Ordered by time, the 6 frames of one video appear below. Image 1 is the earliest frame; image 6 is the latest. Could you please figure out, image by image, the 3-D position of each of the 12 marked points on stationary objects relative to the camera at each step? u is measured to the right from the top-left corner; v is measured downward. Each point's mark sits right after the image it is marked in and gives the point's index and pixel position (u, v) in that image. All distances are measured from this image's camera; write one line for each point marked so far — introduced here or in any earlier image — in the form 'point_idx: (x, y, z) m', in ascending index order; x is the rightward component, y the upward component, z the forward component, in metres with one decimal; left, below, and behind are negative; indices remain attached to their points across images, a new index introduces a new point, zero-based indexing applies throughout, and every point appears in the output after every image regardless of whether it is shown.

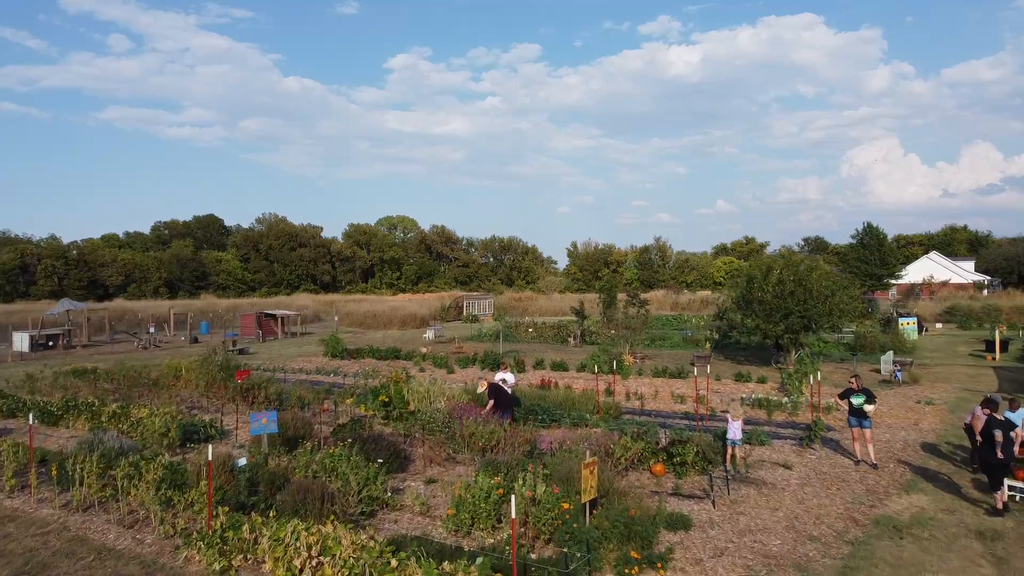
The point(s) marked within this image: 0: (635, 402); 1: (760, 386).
0: (+1.8, -1.7, +12.6) m
1: (+4.1, -1.6, +14.3) m
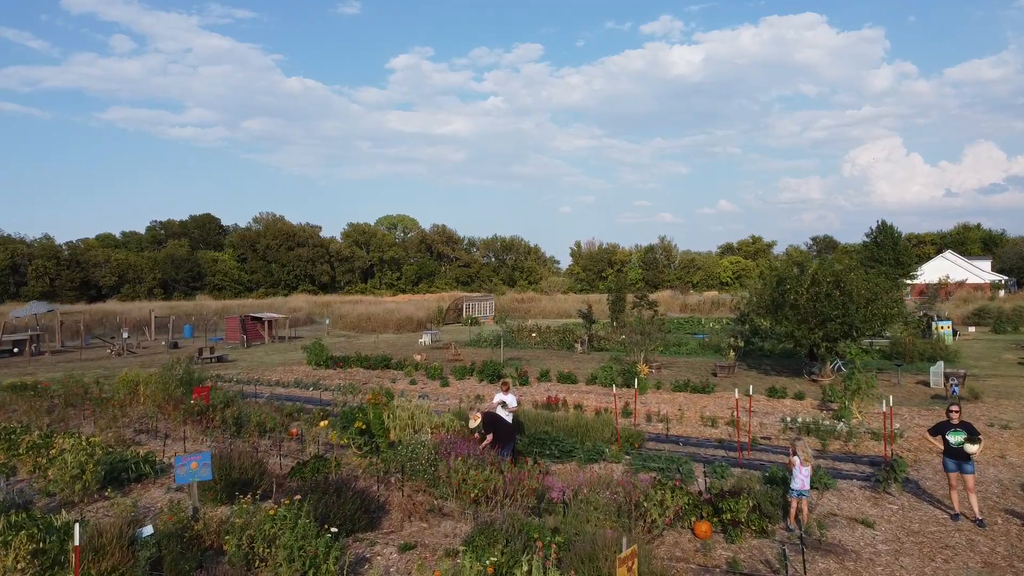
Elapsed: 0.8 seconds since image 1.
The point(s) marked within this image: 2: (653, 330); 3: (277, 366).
0: (+1.8, -1.7, +10.8) m
1: (+4.1, -1.7, +12.4) m
2: (+3.0, -0.9, +18.6) m
3: (-5.2, -1.7, +19.1) m
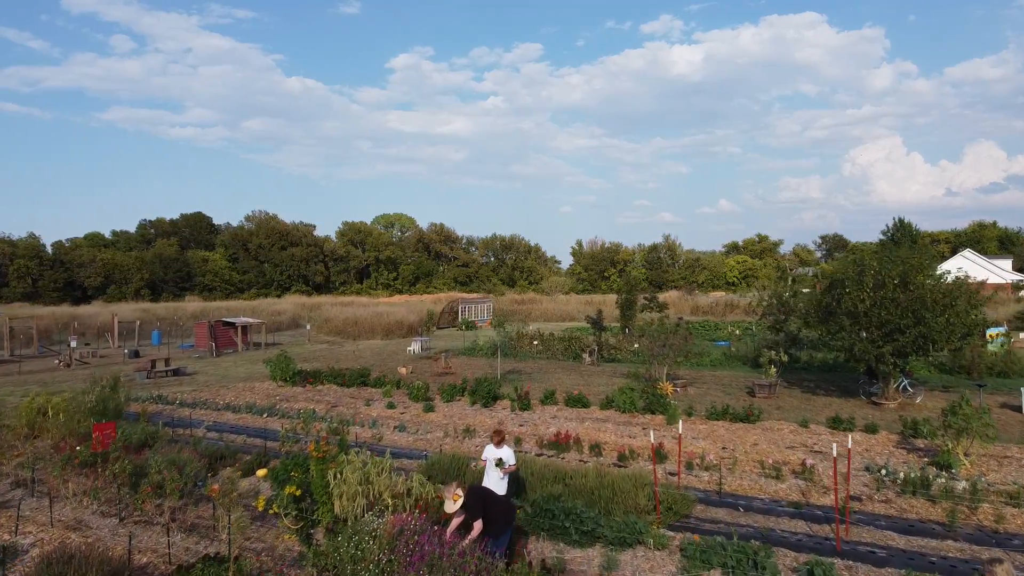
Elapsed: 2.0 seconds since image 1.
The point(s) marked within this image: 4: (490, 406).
0: (+1.8, -1.8, +8.1) m
1: (+4.1, -1.7, +9.7) m
2: (+3.0, -0.9, +15.9) m
3: (-5.2, -1.8, +16.4) m
4: (-0.3, -1.8, +12.9) m
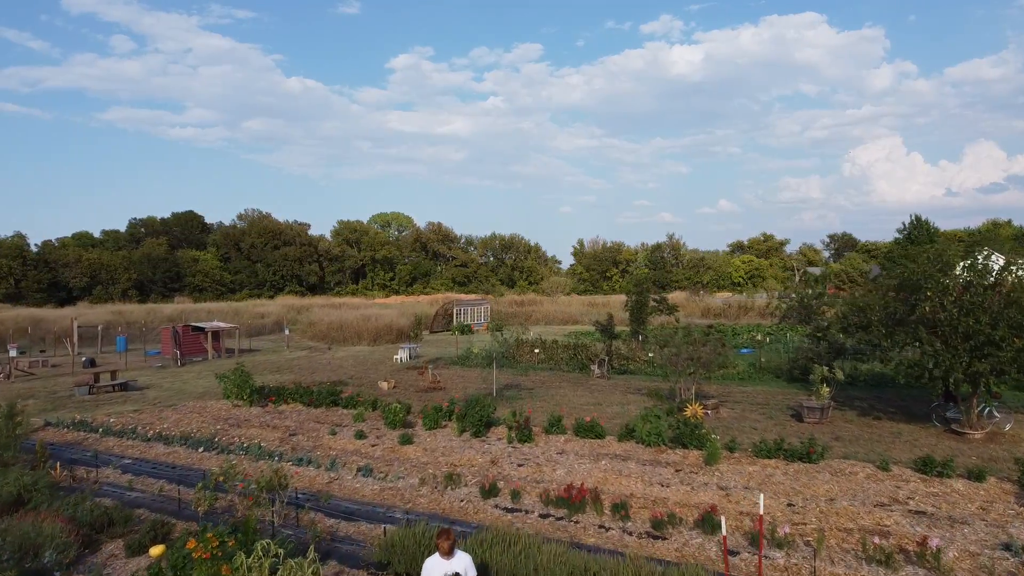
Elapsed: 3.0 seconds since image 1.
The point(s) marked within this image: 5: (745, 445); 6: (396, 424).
0: (+1.8, -1.8, +5.7) m
1: (+4.1, -1.7, +7.3) m
2: (+3.0, -0.9, +13.5) m
3: (-5.2, -1.8, +14.0) m
4: (-0.4, -1.8, +10.5) m
5: (+2.5, -1.7, +9.5) m
6: (-1.5, -1.7, +10.9) m
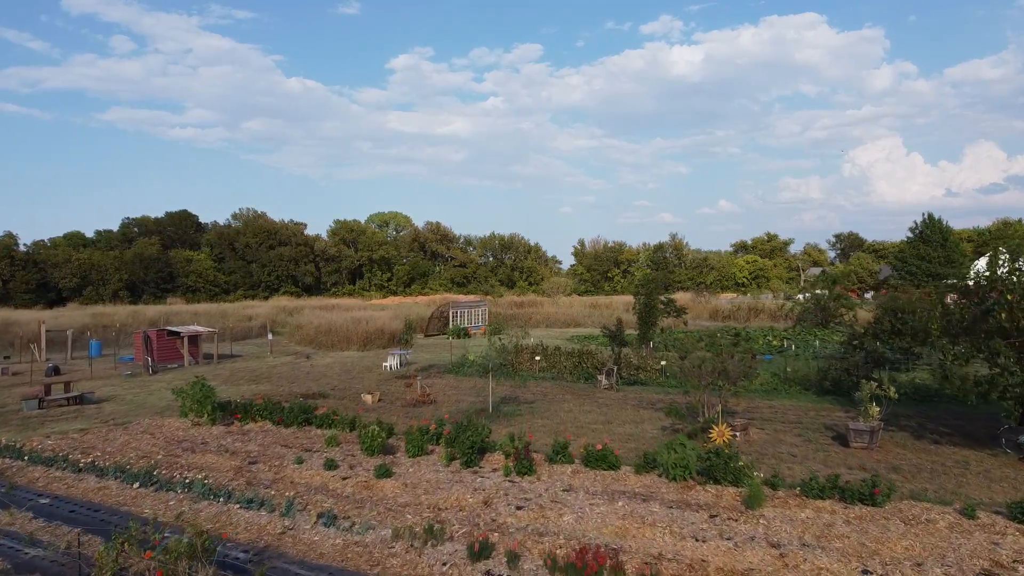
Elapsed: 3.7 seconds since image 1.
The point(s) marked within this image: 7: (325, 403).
0: (+1.7, -1.8, +4.1) m
1: (+4.0, -1.8, +5.7) m
2: (+3.0, -1.0, +11.9) m
3: (-5.2, -1.9, +12.4) m
4: (-0.4, -1.8, +8.9) m
5: (+2.5, -1.8, +7.9) m
6: (-1.5, -1.7, +9.3) m
7: (-2.9, -1.7, +13.3) m
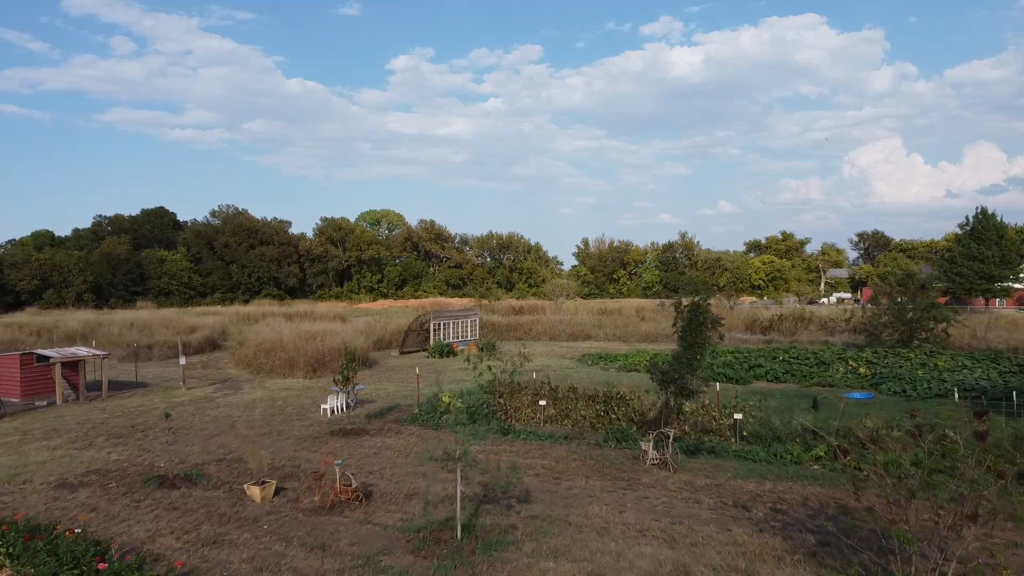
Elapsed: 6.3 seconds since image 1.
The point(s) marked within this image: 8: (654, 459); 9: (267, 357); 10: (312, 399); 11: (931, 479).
0: (+1.6, -1.9, -1.7) m
1: (+3.9, -1.9, -0.1) m
2: (+2.9, -1.1, +6.1) m
3: (-5.3, -2.0, +6.6) m
4: (-0.5, -2.0, +3.1) m
5: (+2.4, -1.9, +2.1) m
6: (-1.6, -1.9, +3.5) m
7: (-3.0, -1.9, +7.5) m
8: (+1.6, -1.8, +9.3) m
9: (-5.6, -1.6, +19.7) m
10: (-3.6, -1.9, +15.2) m
11: (+2.6, -1.2, +5.9) m
